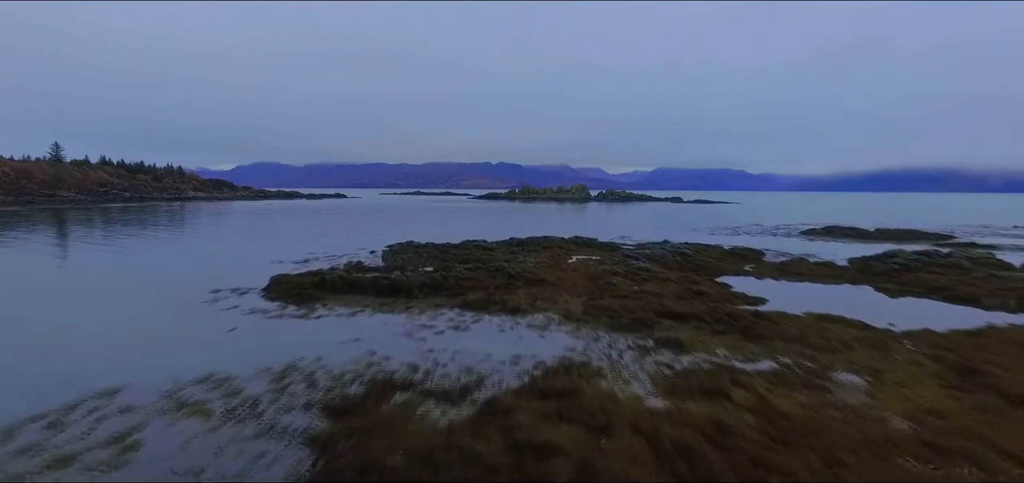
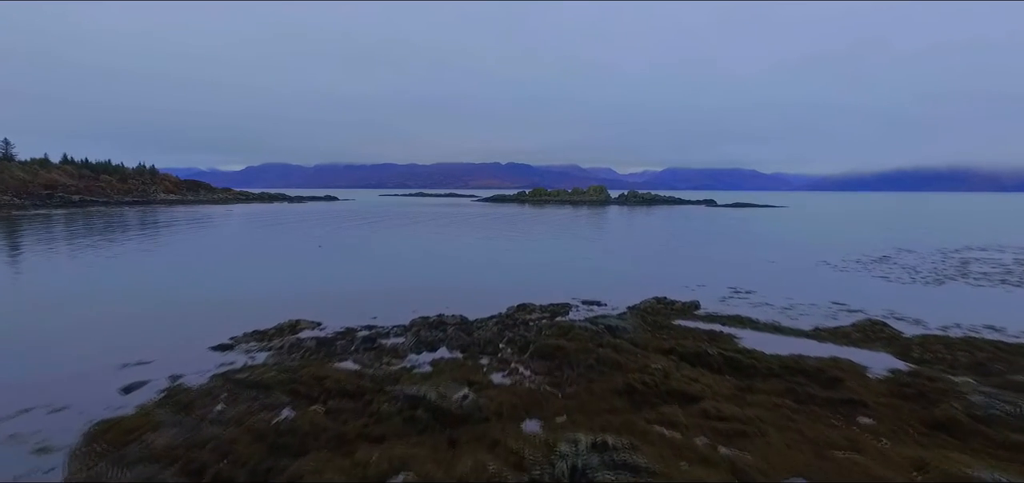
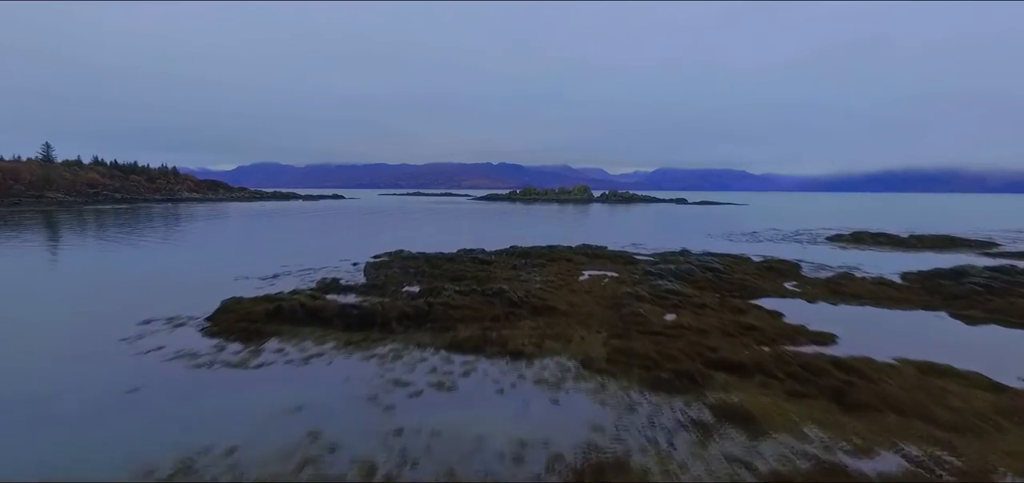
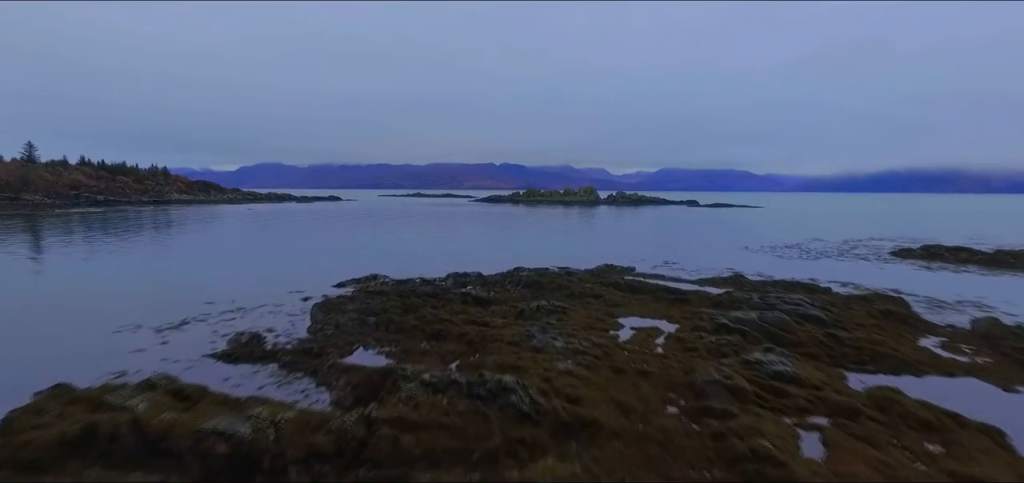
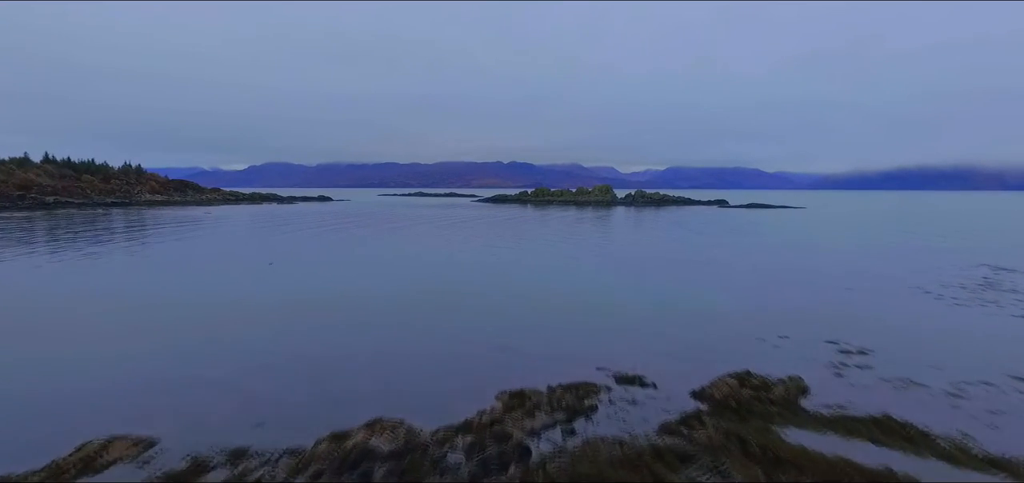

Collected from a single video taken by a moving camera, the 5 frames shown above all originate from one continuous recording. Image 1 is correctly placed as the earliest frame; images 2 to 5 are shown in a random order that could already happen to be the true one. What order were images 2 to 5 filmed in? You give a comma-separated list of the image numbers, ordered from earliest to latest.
3, 4, 2, 5
